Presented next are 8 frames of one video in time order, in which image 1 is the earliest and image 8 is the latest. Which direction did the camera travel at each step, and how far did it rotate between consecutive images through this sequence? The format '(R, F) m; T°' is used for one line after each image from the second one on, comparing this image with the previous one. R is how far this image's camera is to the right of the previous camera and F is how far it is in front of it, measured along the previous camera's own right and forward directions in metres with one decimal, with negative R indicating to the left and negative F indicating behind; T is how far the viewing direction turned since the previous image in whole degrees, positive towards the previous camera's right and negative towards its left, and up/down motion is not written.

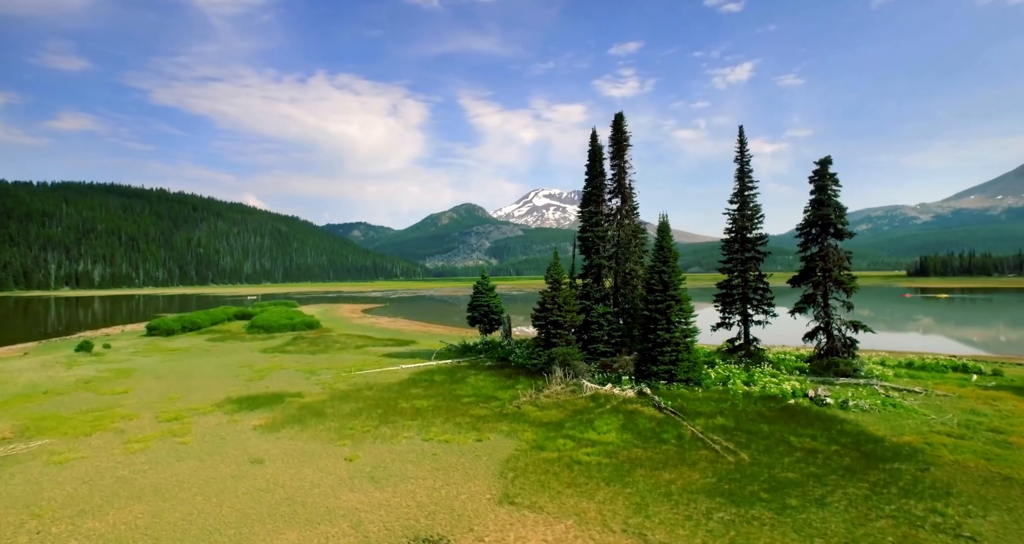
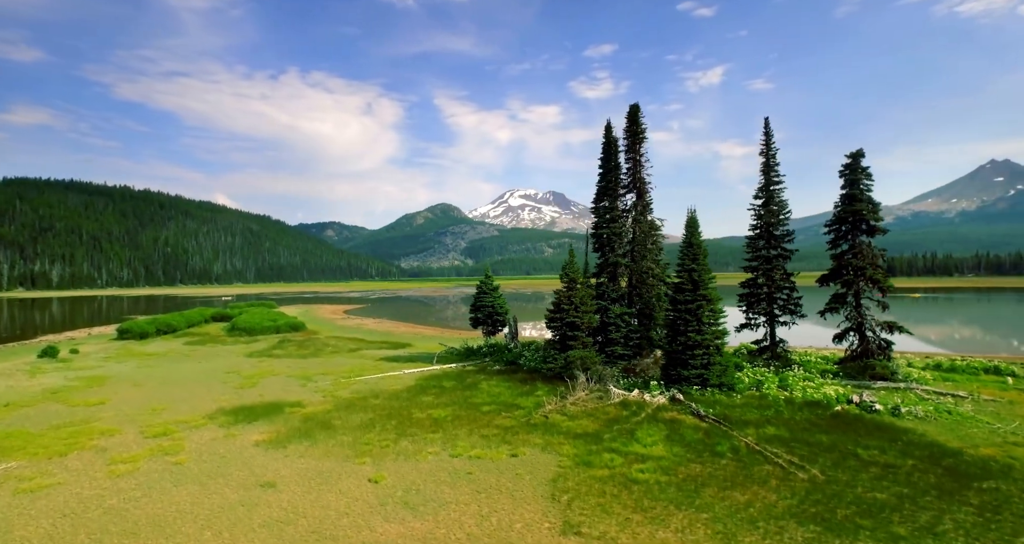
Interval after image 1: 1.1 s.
(-2.4, +2.2) m; +2°
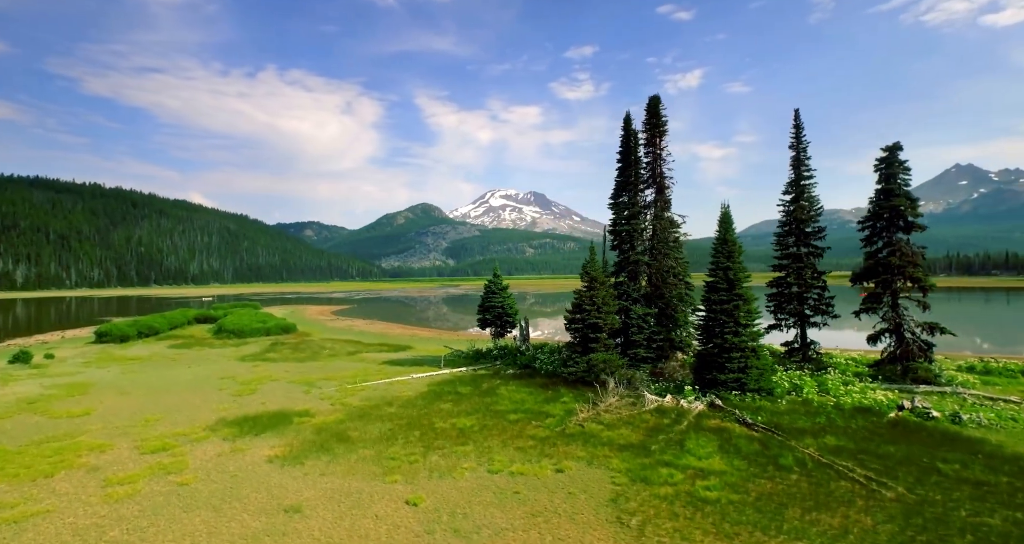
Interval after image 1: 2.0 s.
(-2.3, +1.9) m; +2°
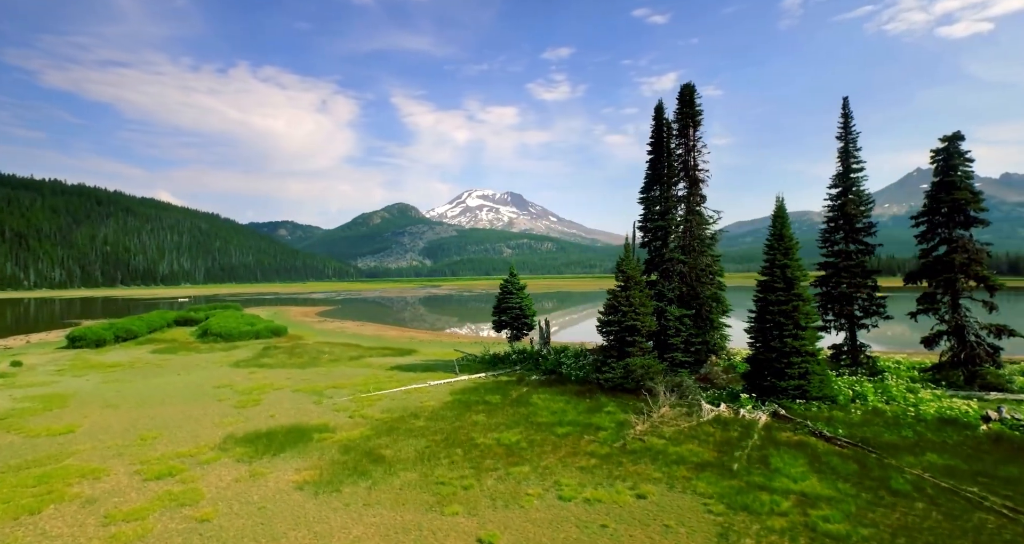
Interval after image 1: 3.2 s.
(-3.0, +2.6) m; +2°
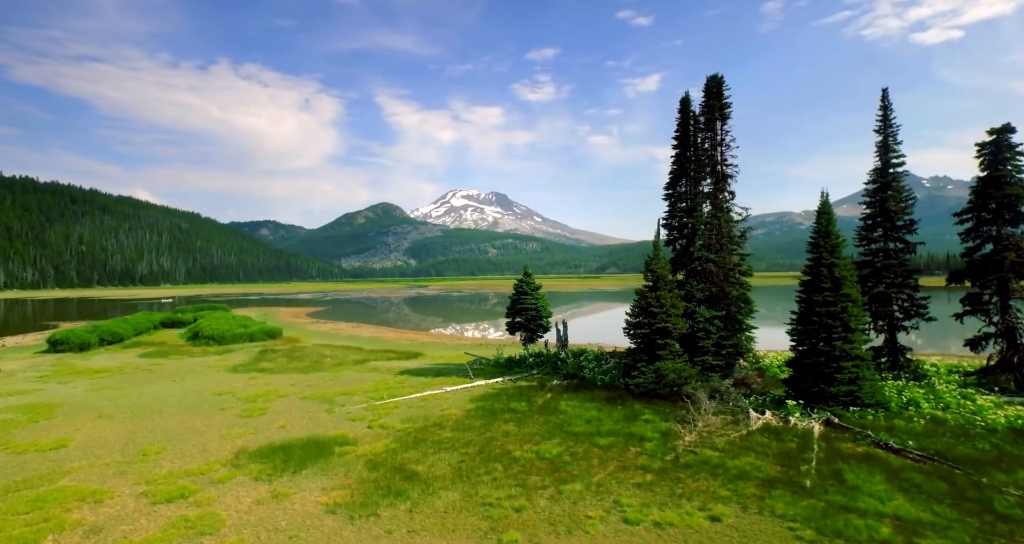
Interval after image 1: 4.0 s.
(-2.2, +1.7) m; +2°
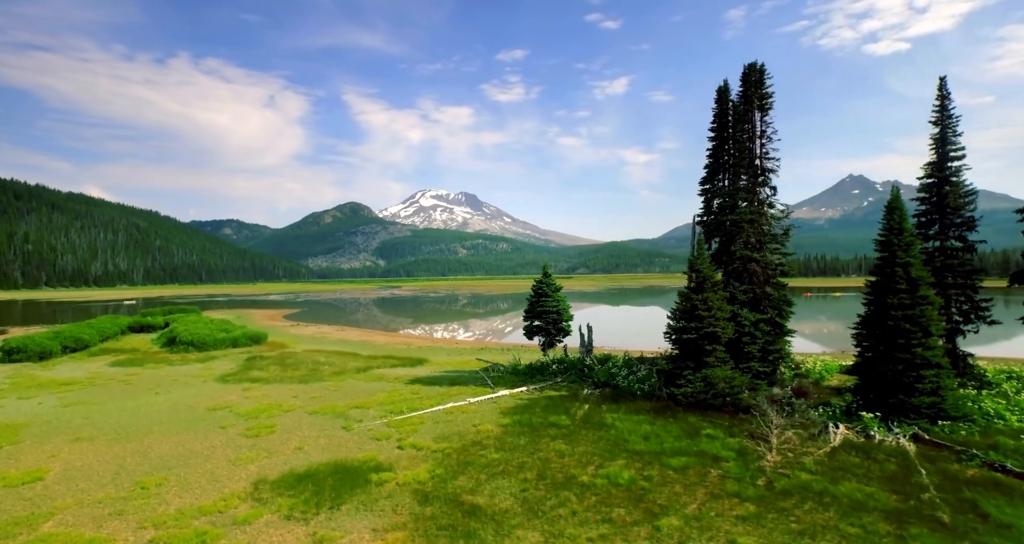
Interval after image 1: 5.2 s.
(-3.3, +2.8) m; +3°
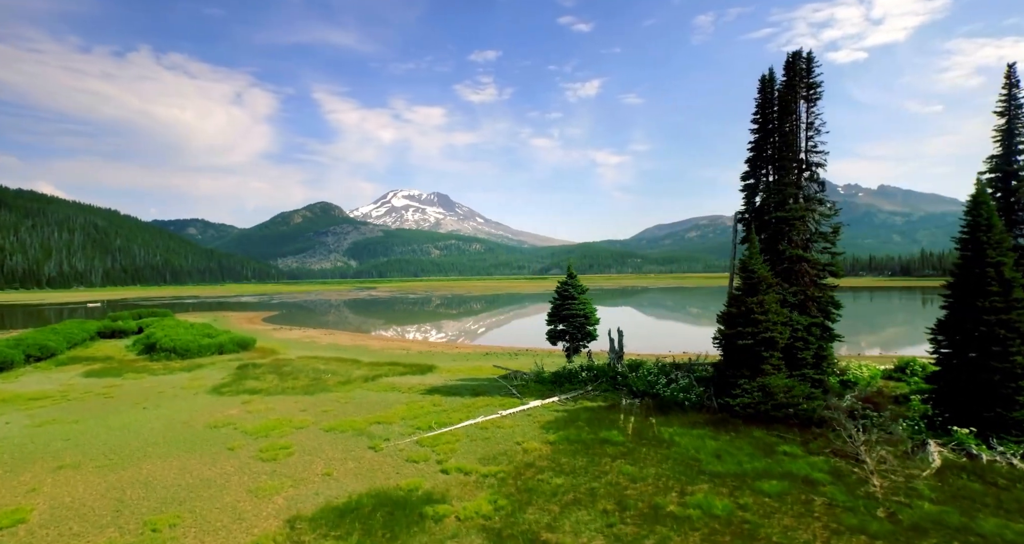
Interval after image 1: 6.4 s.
(-3.2, +2.6) m; +3°
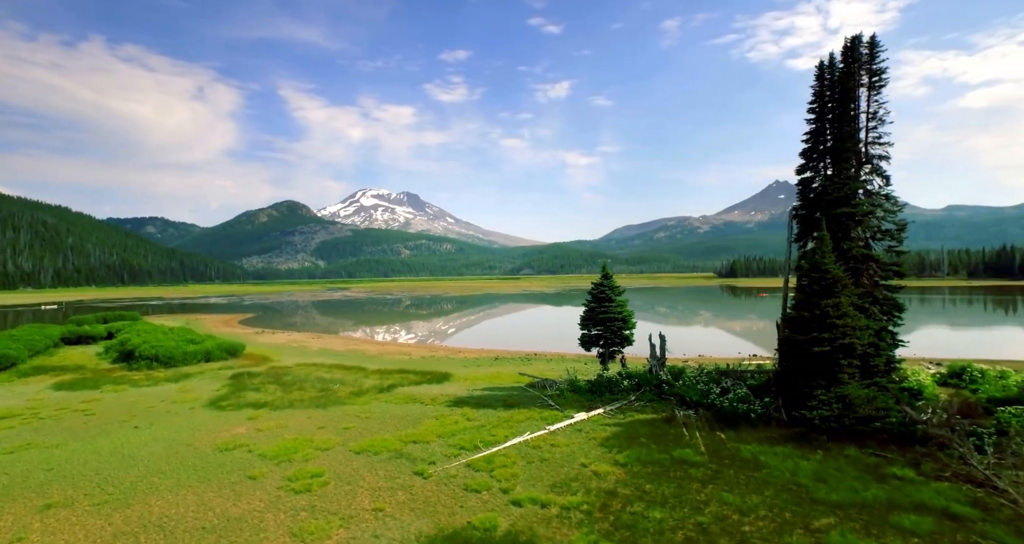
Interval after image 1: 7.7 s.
(-3.6, +2.9) m; +3°
